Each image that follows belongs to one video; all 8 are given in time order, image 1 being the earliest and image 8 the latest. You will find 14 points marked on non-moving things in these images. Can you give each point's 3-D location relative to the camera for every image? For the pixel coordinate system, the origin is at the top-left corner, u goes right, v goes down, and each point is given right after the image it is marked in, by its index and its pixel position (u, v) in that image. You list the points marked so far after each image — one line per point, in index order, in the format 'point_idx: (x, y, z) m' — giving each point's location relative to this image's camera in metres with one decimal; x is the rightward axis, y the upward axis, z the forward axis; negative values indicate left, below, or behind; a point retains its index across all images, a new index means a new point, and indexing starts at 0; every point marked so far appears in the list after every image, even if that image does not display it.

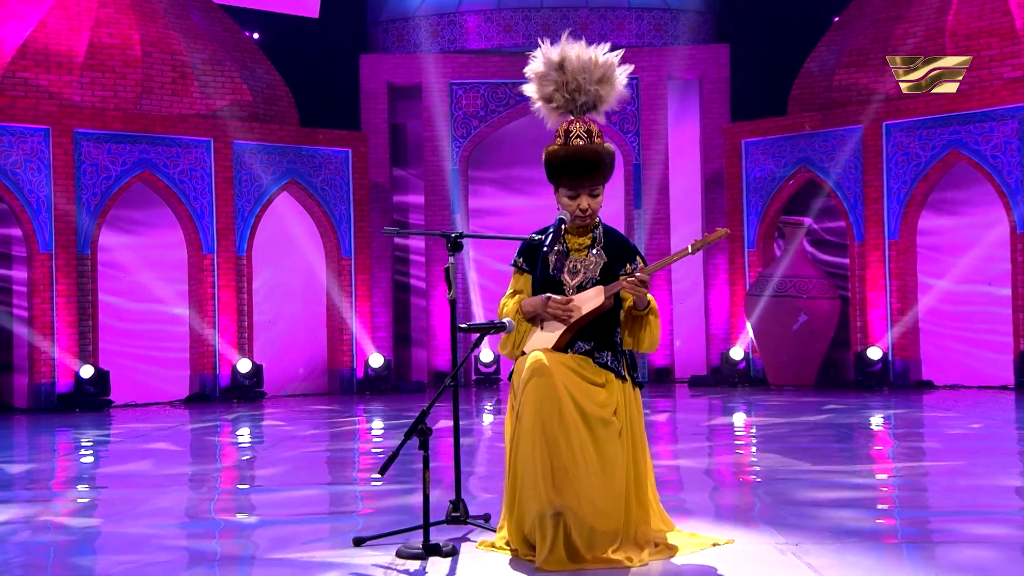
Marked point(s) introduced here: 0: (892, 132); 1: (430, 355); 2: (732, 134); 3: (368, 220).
0: (+3.7, +1.5, +9.7) m
1: (-0.9, -0.7, +11.4) m
2: (+2.4, +1.6, +10.7) m
3: (-1.6, +0.8, +11.2) m
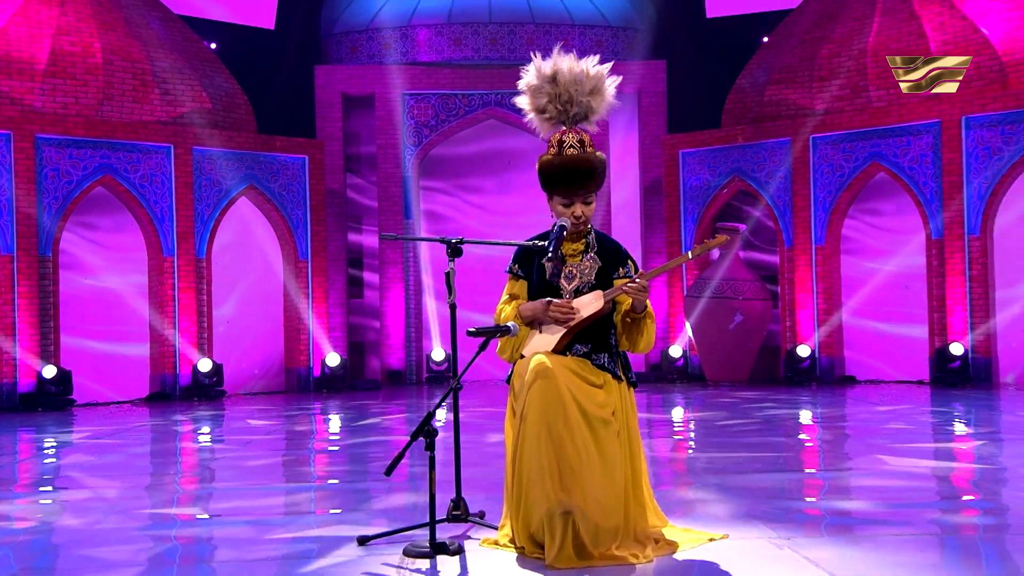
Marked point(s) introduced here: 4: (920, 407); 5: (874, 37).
0: (+3.2, +1.5, +10.5) m
1: (-1.5, -0.8, +11.8) m
2: (+1.8, +1.6, +11.4) m
3: (-2.2, +0.7, +11.6) m
4: (+3.7, -1.1, +9.1) m
5: (+3.7, +2.6, +10.3) m
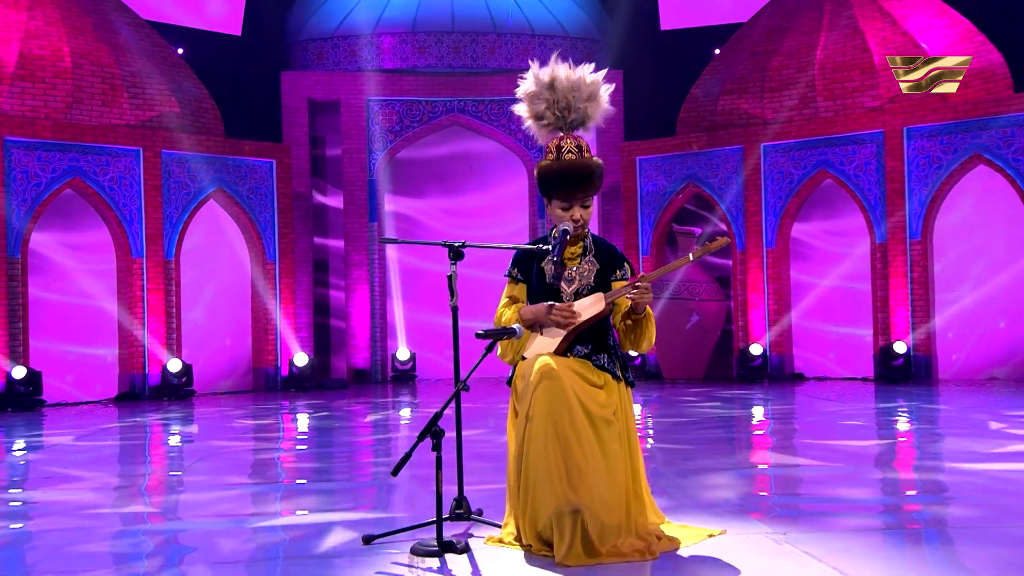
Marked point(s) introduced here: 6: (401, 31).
0: (+2.8, +1.5, +11.0) m
1: (-2.0, -0.8, +12.1) m
2: (+1.4, +1.6, +11.8) m
3: (-2.6, +0.7, +11.8) m
4: (+3.4, -1.1, +9.7) m
5: (+3.3, +2.5, +10.8) m
6: (-1.3, +3.1, +12.2) m
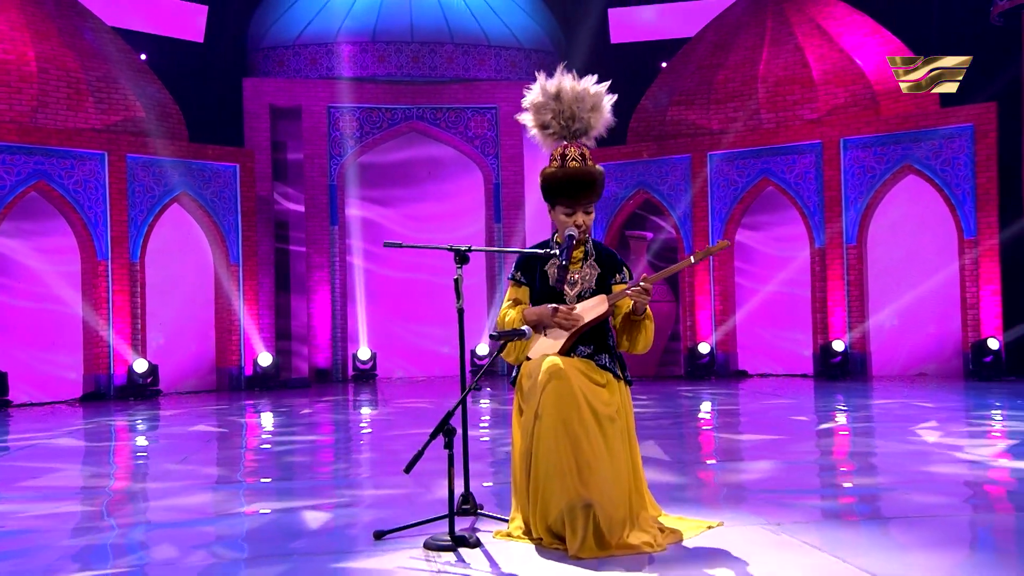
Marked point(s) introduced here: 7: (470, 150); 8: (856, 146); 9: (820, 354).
0: (+2.3, +1.5, +11.6) m
1: (-2.5, -0.8, +12.4) m
2: (+0.9, +1.6, +12.4) m
3: (-3.1, +0.7, +12.1) m
4: (+3.0, -1.1, +10.3) m
5: (+2.9, +2.5, +11.5) m
6: (-1.9, +3.1, +12.5) m
7: (-0.5, +1.7, +12.6) m
8: (+3.7, +1.5, +10.9) m
9: (+3.4, -0.7, +11.1) m
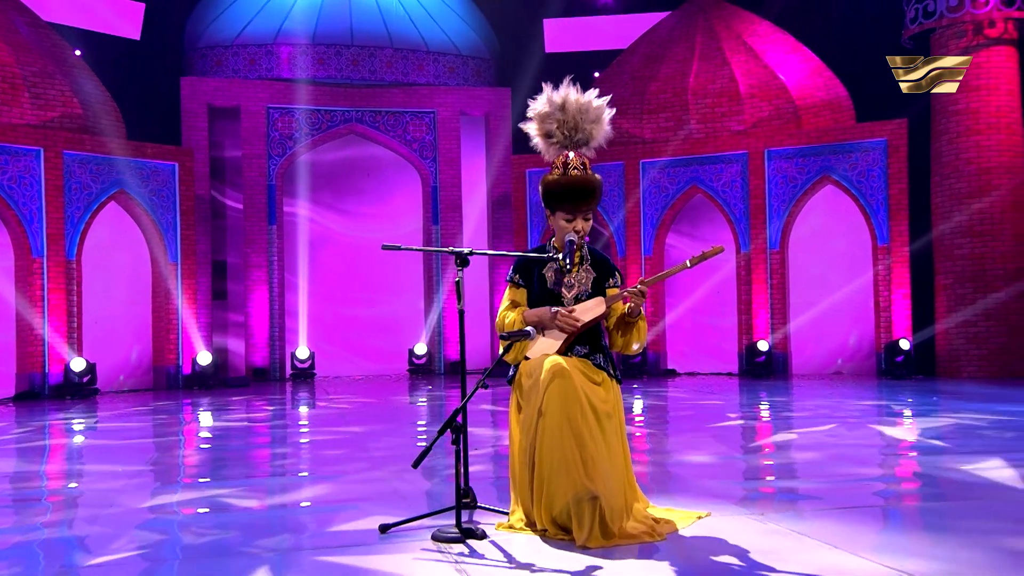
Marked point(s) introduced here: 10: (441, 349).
0: (+1.6, +1.4, +12.1) m
1: (-3.3, -0.8, +12.4) m
2: (+0.1, +1.6, +12.7) m
3: (-3.8, +0.7, +12.1) m
4: (+2.4, -1.1, +10.9) m
5: (+2.2, +2.5, +12.0) m
6: (-2.6, +3.1, +12.7) m
7: (-1.3, +1.7, +12.9) m
8: (+3.1, +1.5, +11.6) m
9: (+2.7, -0.7, +11.7) m
10: (-0.9, -0.8, +12.7) m
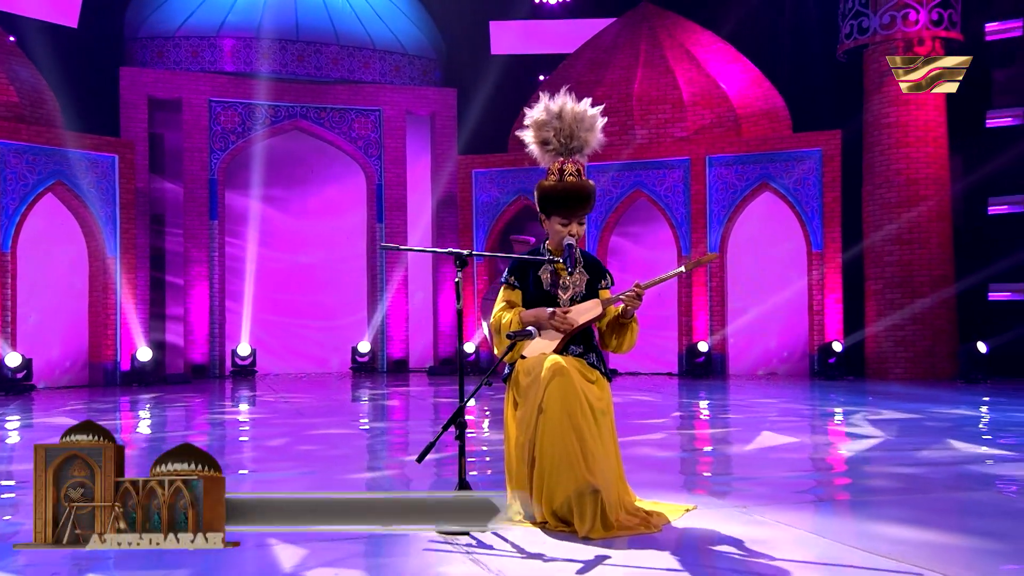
0: (+1.0, +1.4, +12.4) m
1: (-3.9, -0.7, +12.3) m
2: (-0.6, +1.6, +12.9) m
3: (-4.5, +0.8, +11.9) m
4: (+1.8, -1.2, +11.2) m
5: (+1.5, +2.5, +12.3) m
6: (-3.3, +3.1, +12.5) m
7: (-2.0, +1.7, +12.8) m
8: (+2.5, +1.5, +11.9) m
9: (+2.0, -0.8, +12.0) m
10: (-1.6, -0.7, +12.7) m
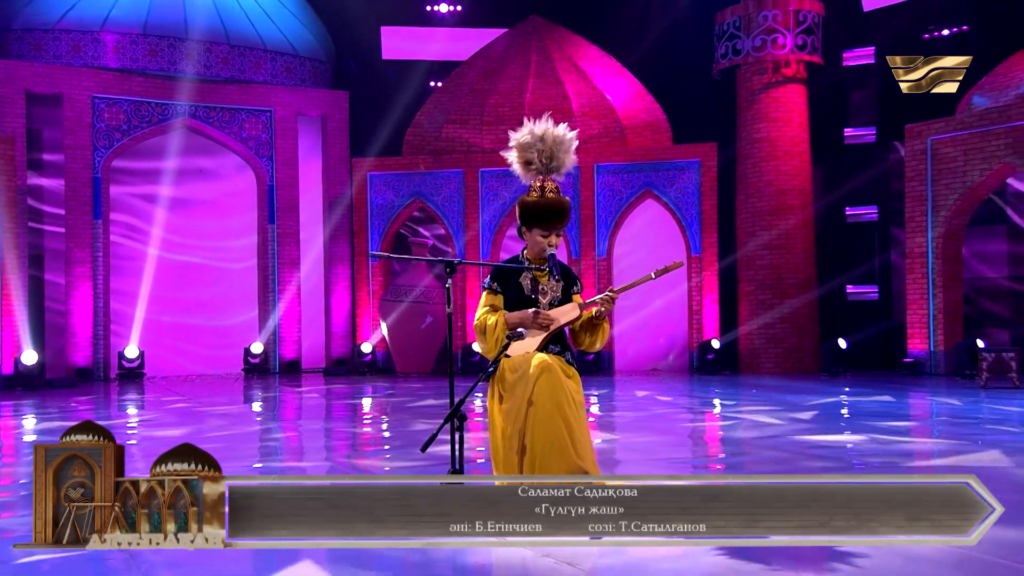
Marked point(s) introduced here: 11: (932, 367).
0: (-0.4, +1.4, +12.8) m
1: (-5.2, -0.8, +11.9) m
2: (-2.0, +1.6, +13.0) m
3: (-5.7, +0.8, +11.4) m
4: (+0.6, -1.2, +11.8) m
5: (+0.2, +2.5, +12.9) m
6: (-4.6, +3.1, +12.3) m
7: (-3.4, +1.7, +12.8) m
8: (+1.2, +1.5, +12.6) m
9: (+0.7, -0.8, +12.6) m
10: (-3.0, -0.8, +12.7) m
11: (+4.8, -0.9, +11.4) m
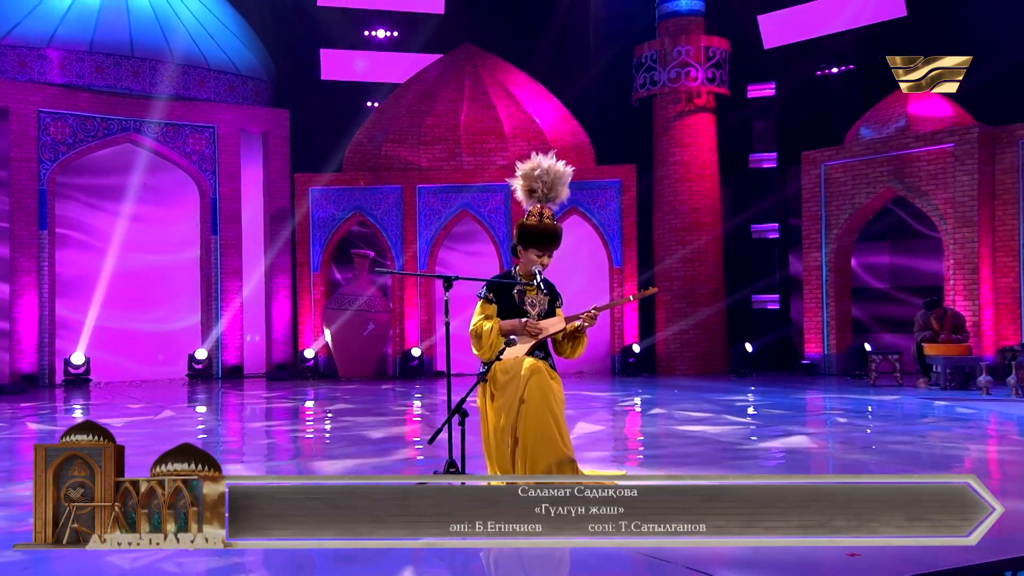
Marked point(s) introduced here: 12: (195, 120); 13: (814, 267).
0: (-1.3, +1.3, +13.6) m
1: (-6.0, -0.9, +12.2) m
2: (-2.9, +1.4, +13.7) m
3: (-6.4, +0.6, +11.7) m
4: (-0.2, -1.3, +12.7) m
5: (-0.7, +2.3, +13.7) m
6: (-5.4, +3.0, +12.7) m
7: (-4.3, +1.6, +13.3) m
8: (+0.3, +1.3, +13.6) m
9: (-0.1, -0.9, +13.6) m
10: (-3.8, -0.9, +13.2) m
11: (+4.0, -1.0, +12.8) m
12: (-4.2, +2.2, +13.3) m
13: (+3.9, +0.3, +12.9) m
